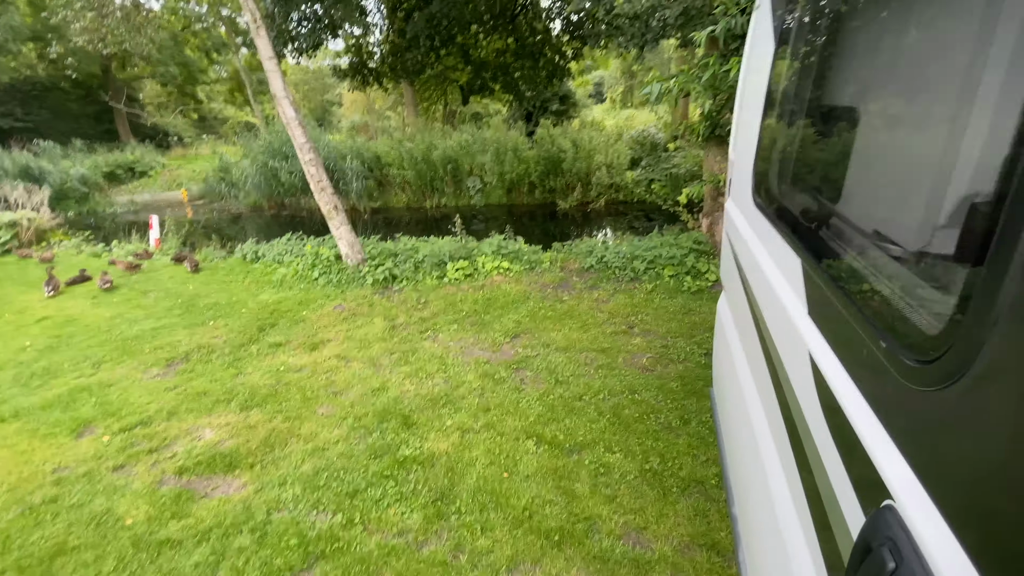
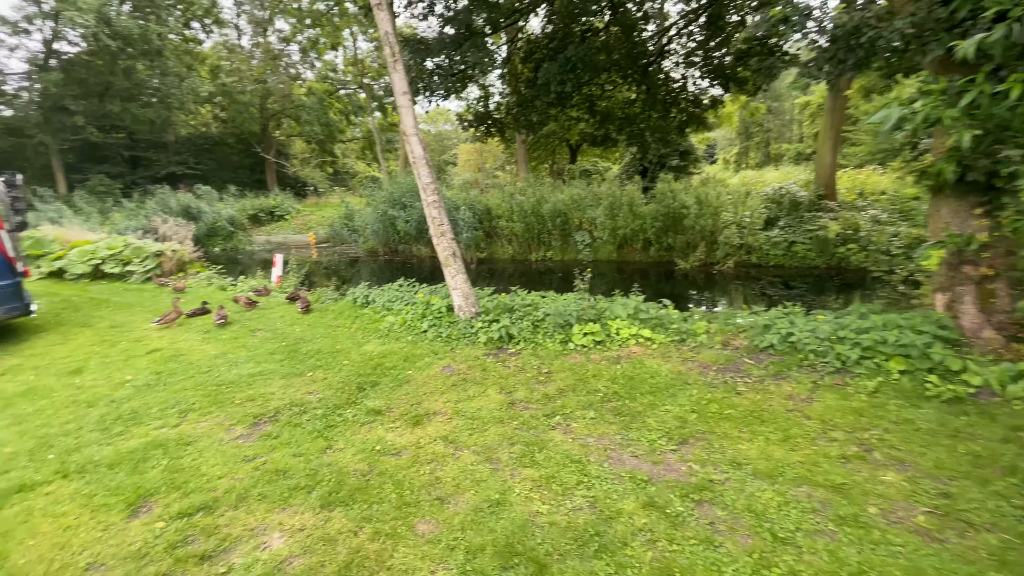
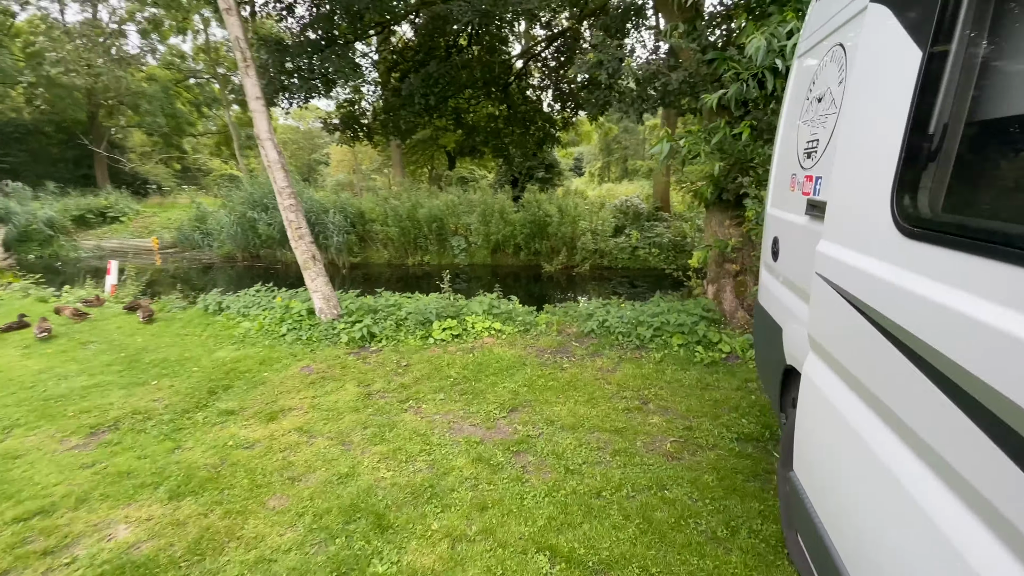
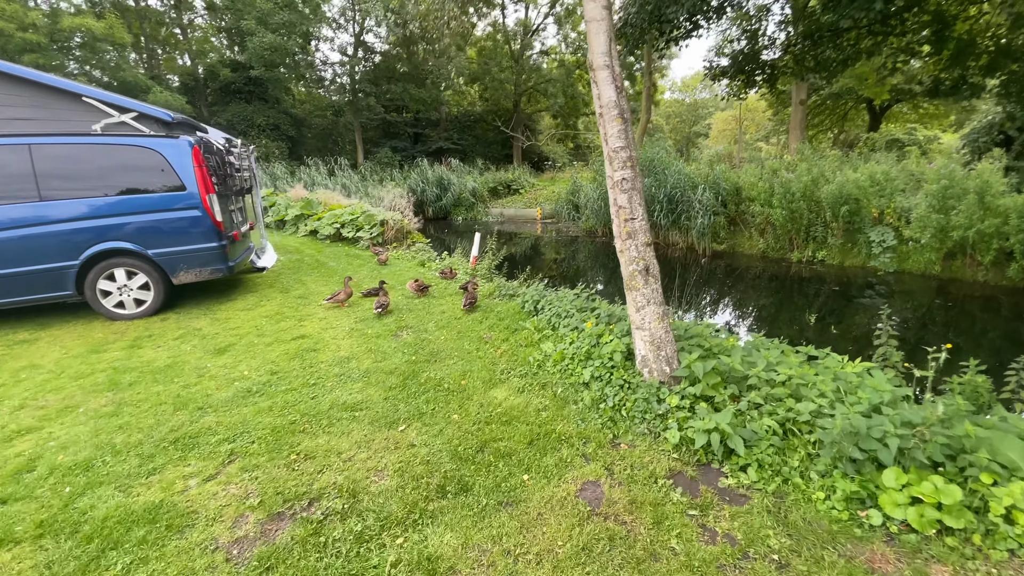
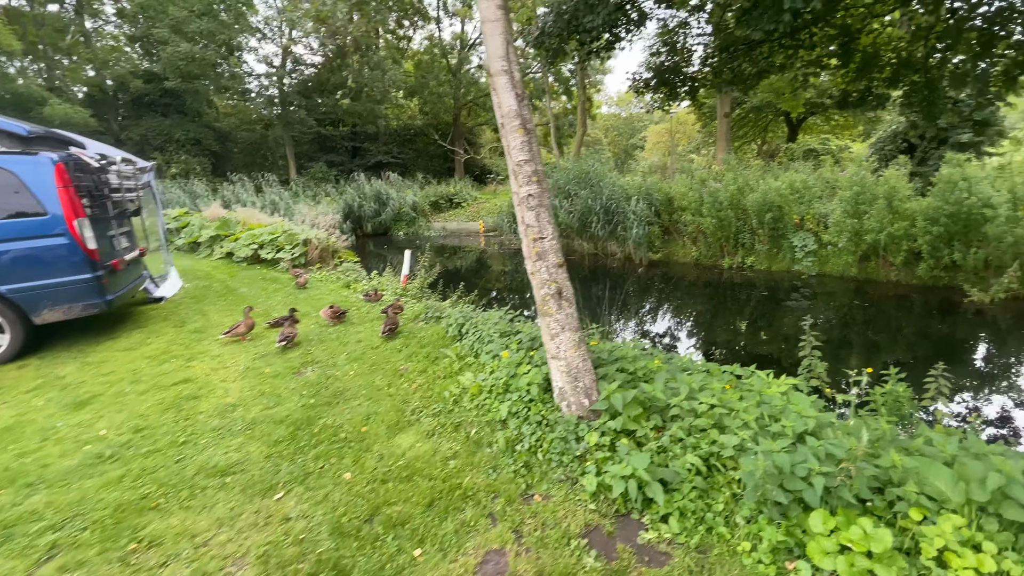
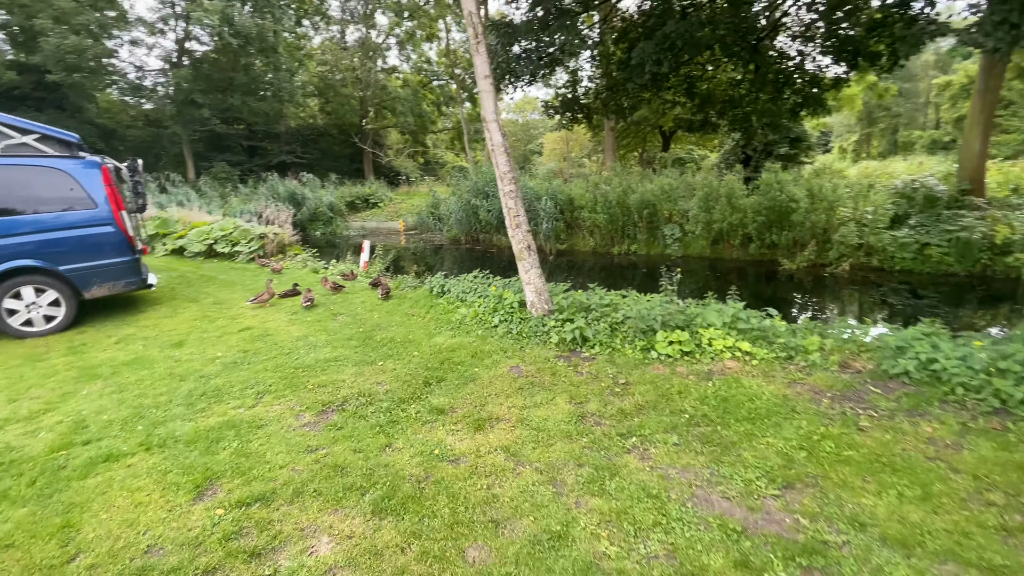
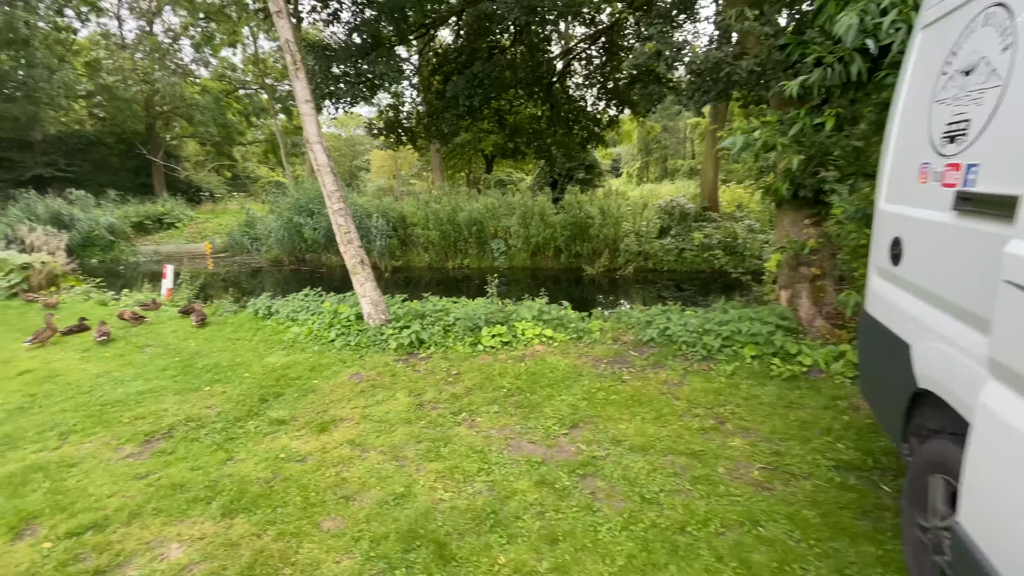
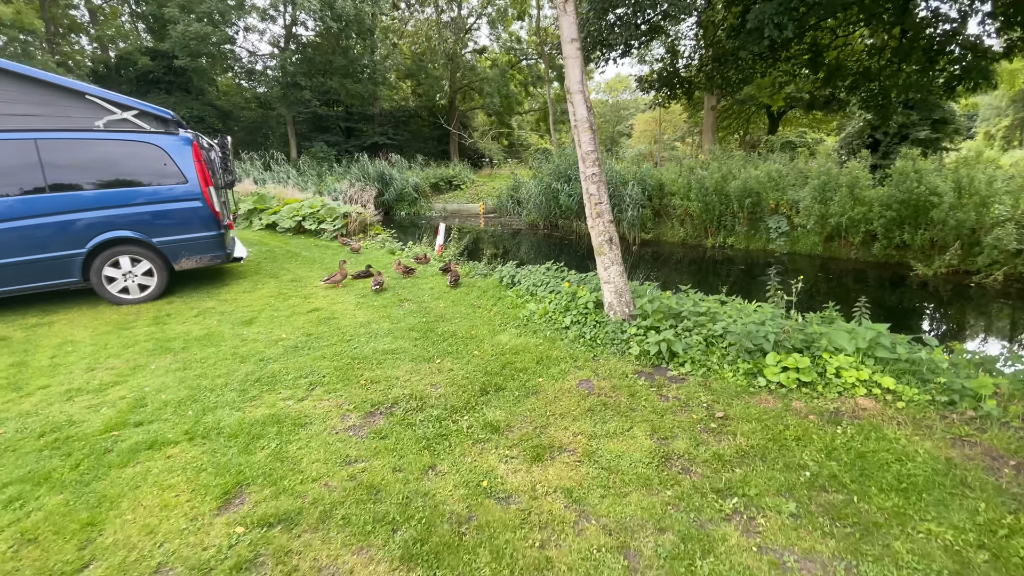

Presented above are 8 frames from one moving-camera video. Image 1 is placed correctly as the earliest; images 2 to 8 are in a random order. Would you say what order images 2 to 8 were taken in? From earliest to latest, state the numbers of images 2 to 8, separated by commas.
3, 7, 2, 6, 8, 4, 5
